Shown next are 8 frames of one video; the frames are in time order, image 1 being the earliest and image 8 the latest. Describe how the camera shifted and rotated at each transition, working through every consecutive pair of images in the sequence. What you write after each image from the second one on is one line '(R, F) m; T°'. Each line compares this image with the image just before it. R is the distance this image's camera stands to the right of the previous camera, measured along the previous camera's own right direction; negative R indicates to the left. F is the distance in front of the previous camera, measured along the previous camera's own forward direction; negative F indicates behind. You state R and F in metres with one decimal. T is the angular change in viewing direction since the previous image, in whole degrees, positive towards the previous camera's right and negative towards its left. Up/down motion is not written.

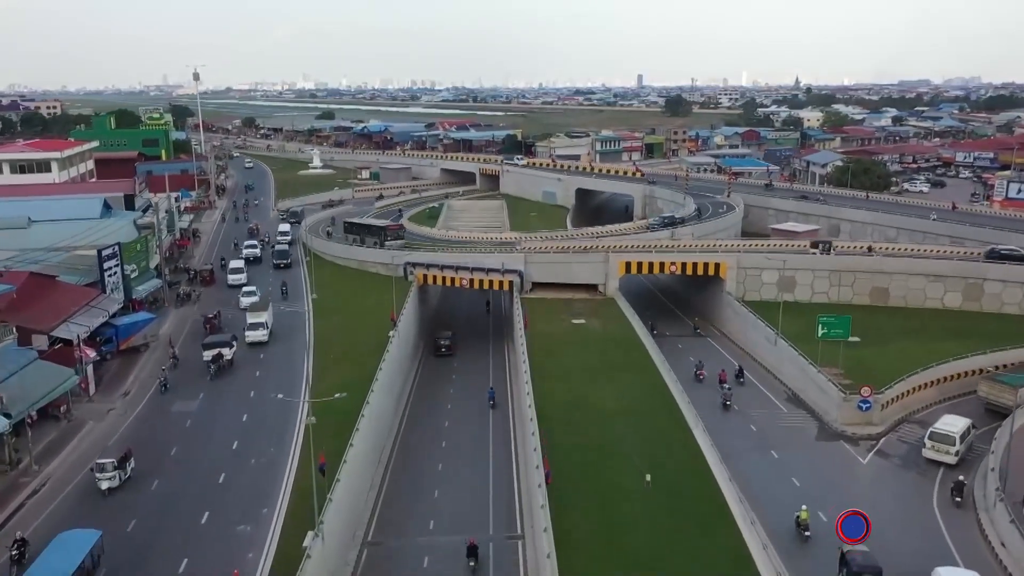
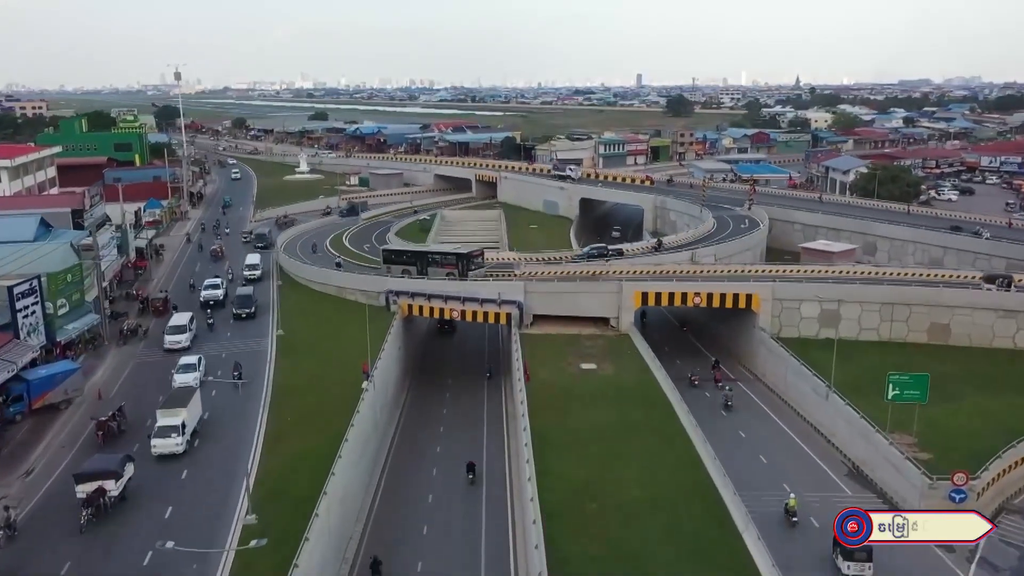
(0.0, +6.3) m; 0°
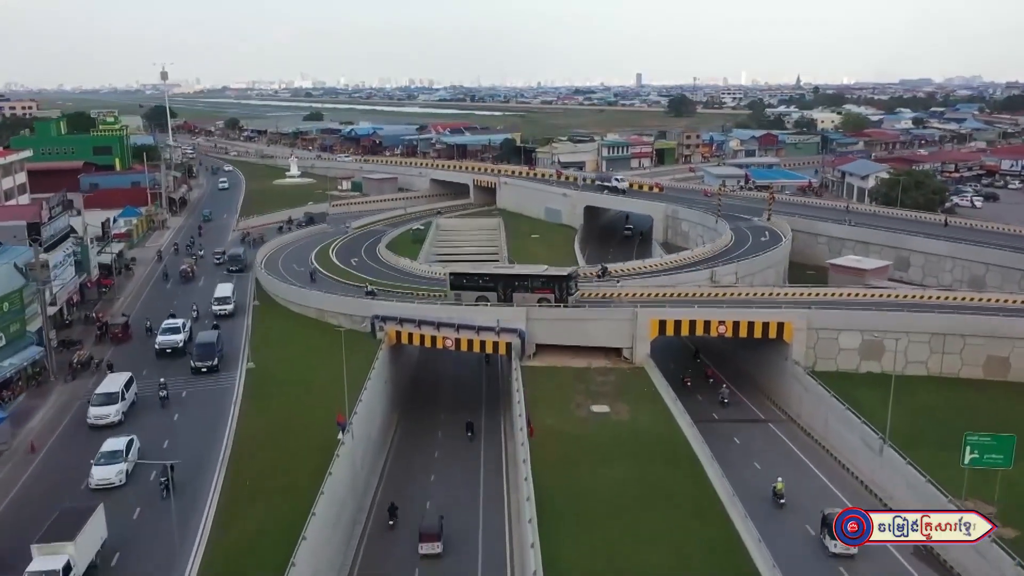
(0.0, +4.4) m; 0°
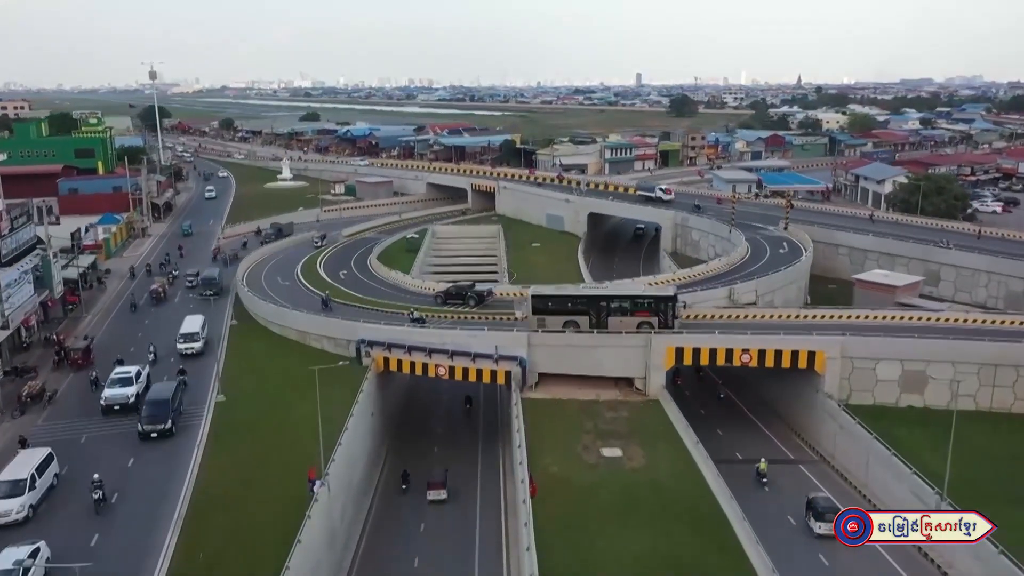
(0.0, +3.5) m; 0°
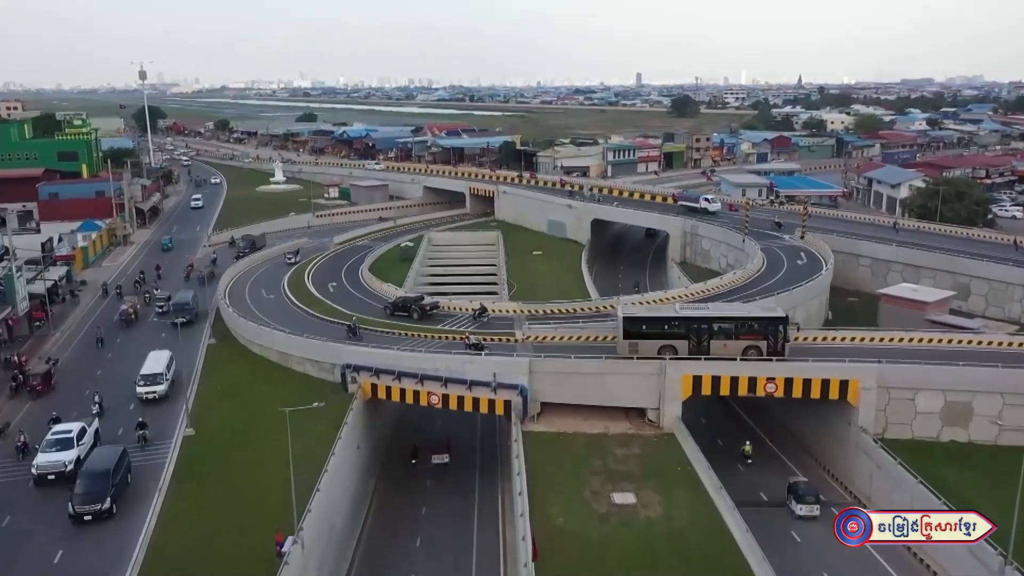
(0.0, +3.0) m; 0°
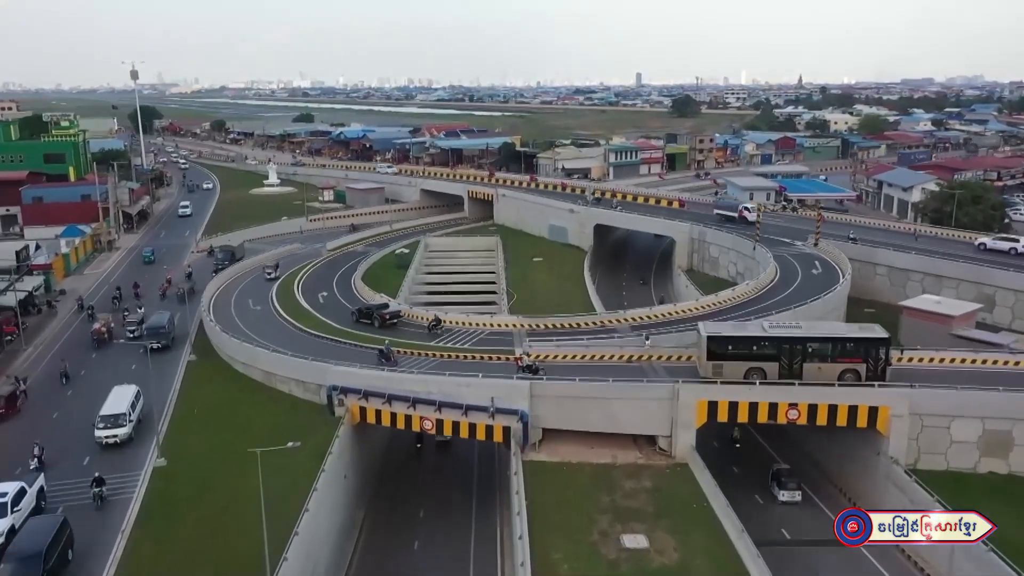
(0.0, +2.2) m; 0°
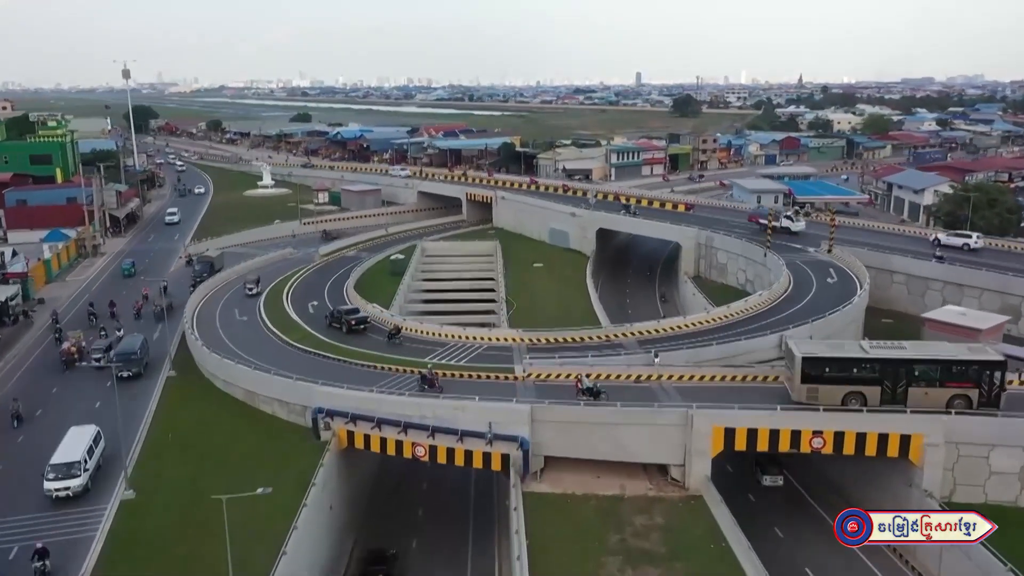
(0.0, +2.1) m; 0°
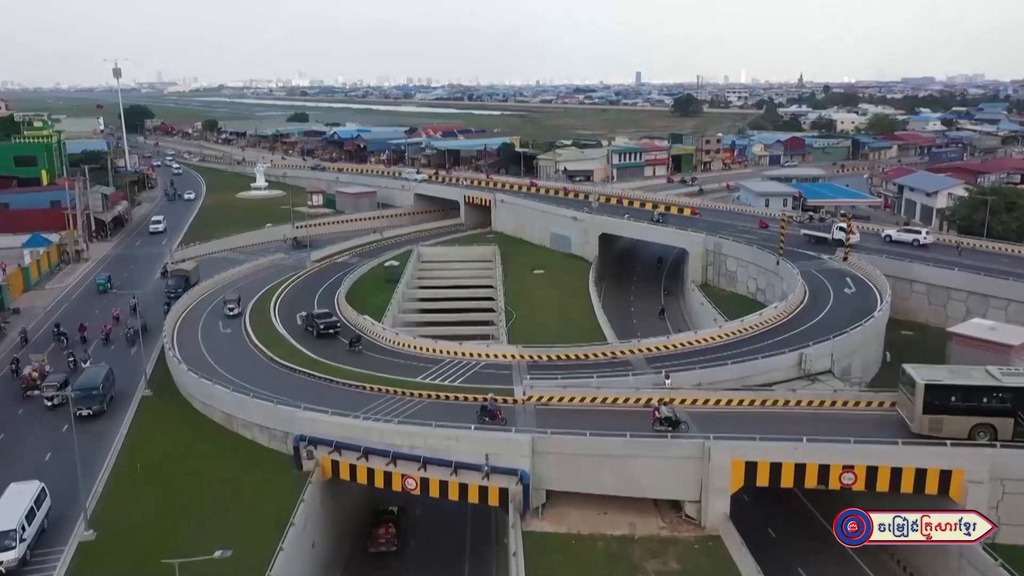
(0.0, +2.2) m; 0°
